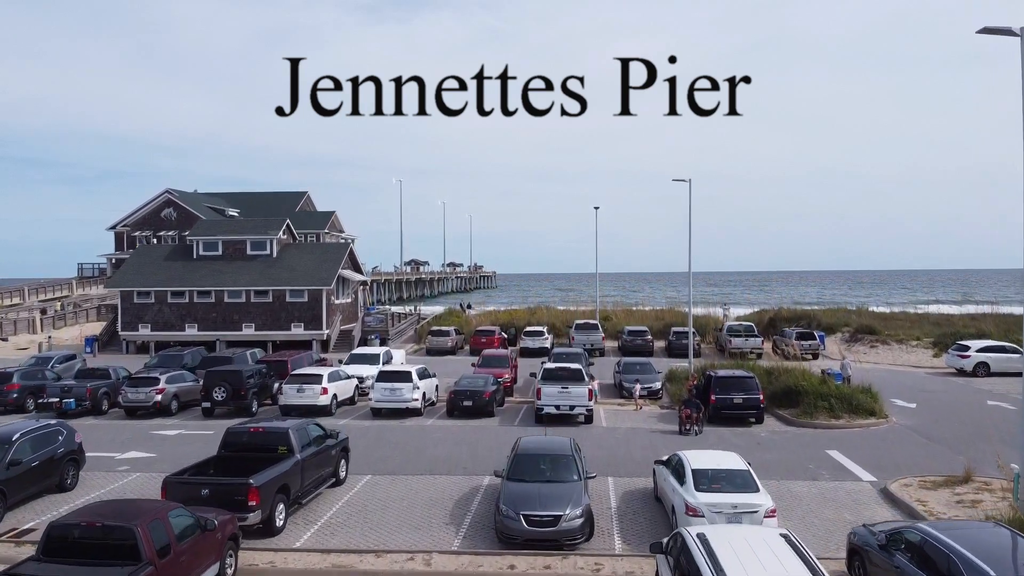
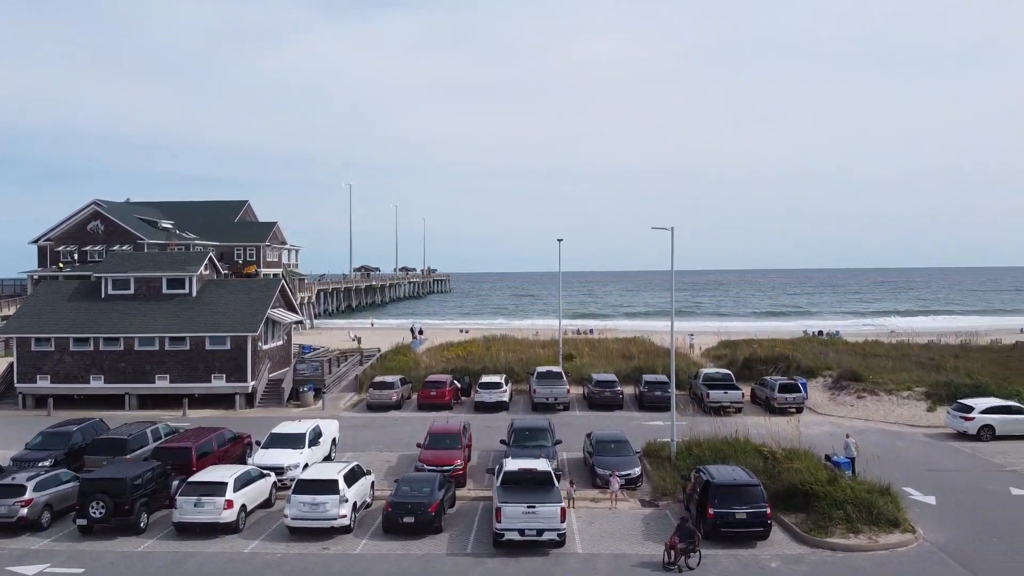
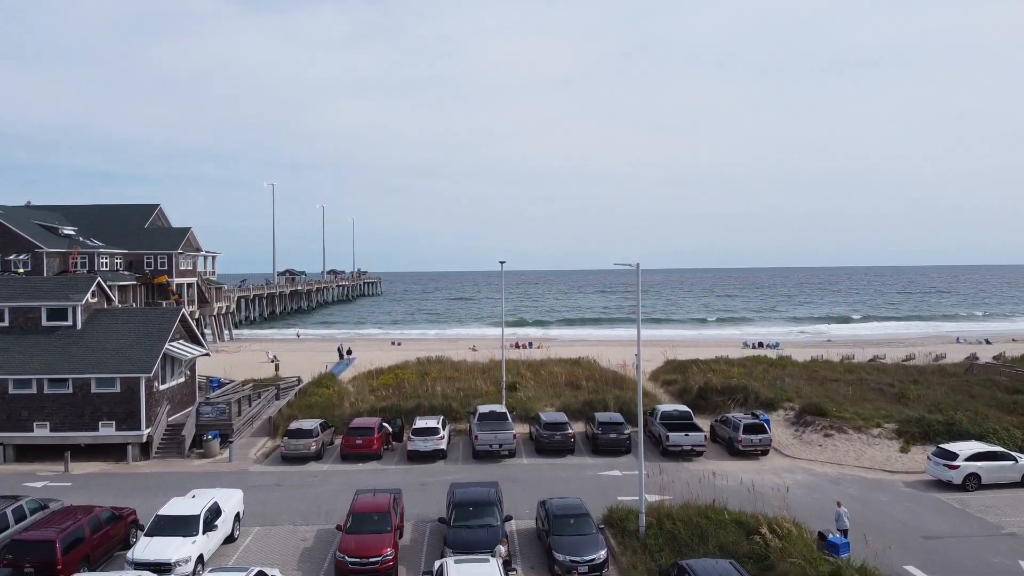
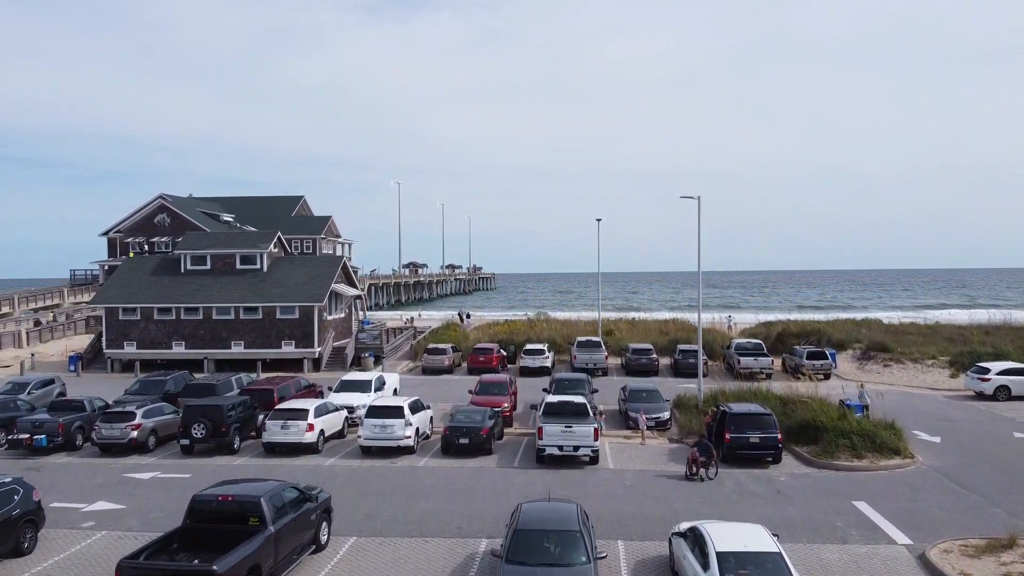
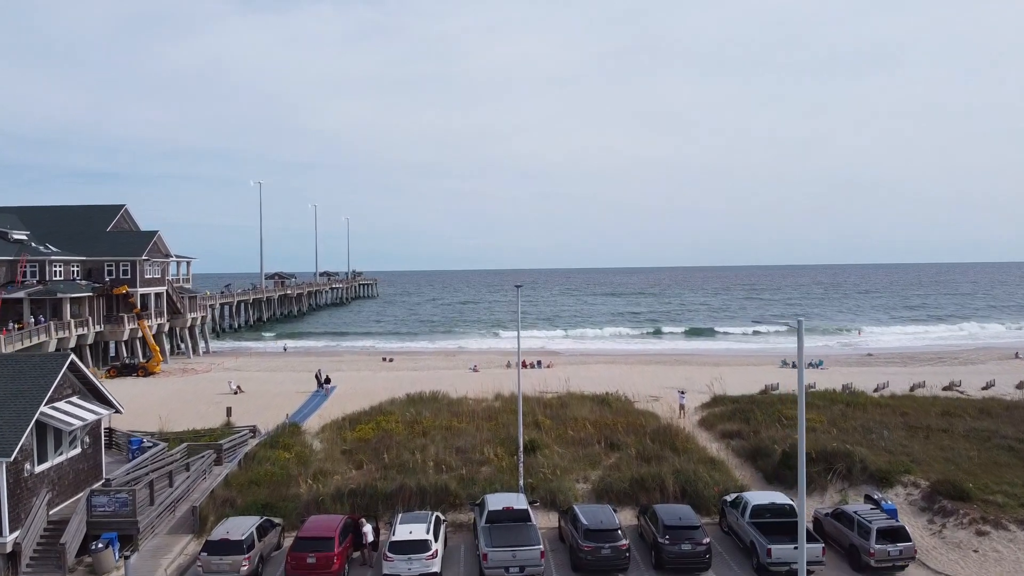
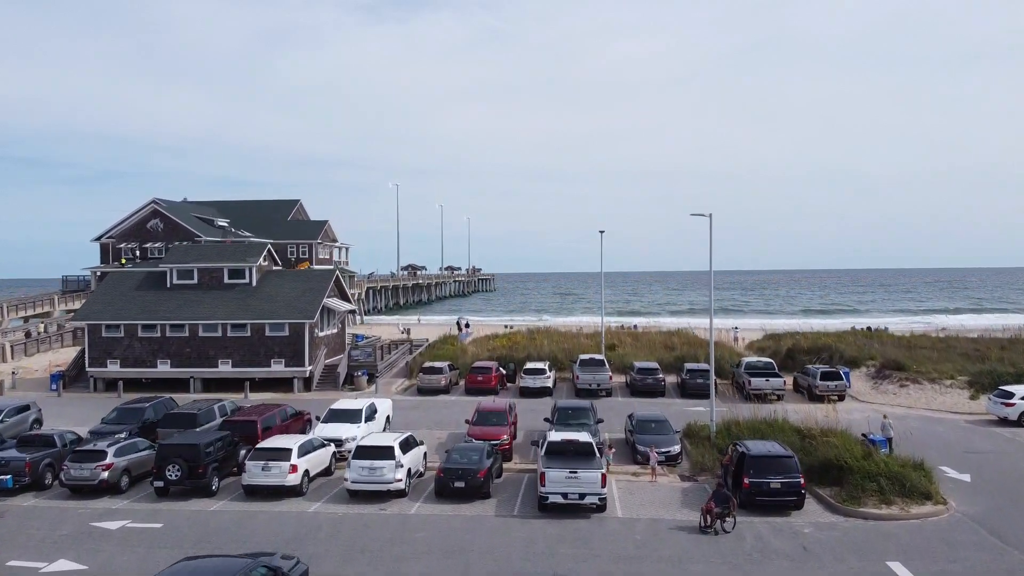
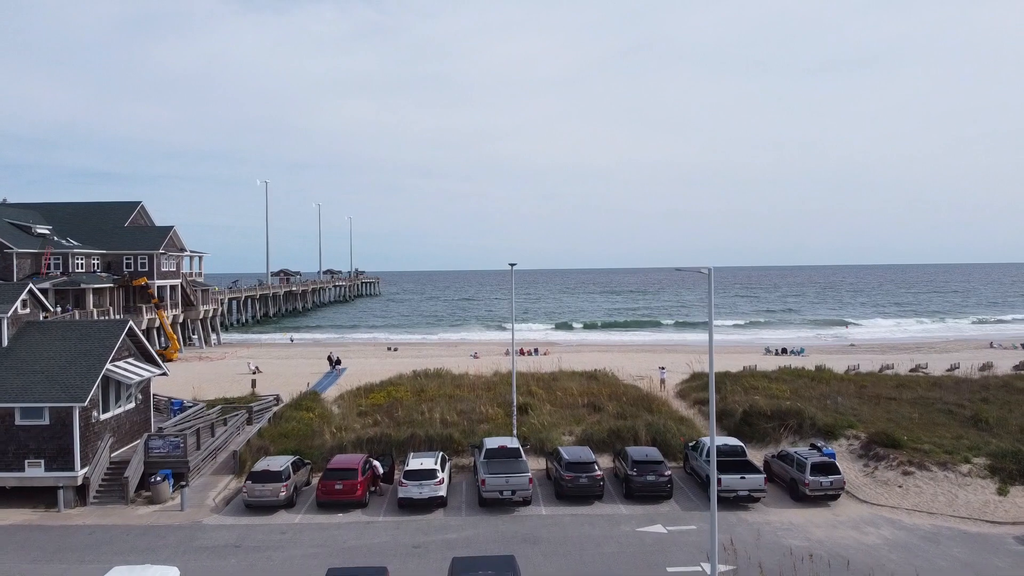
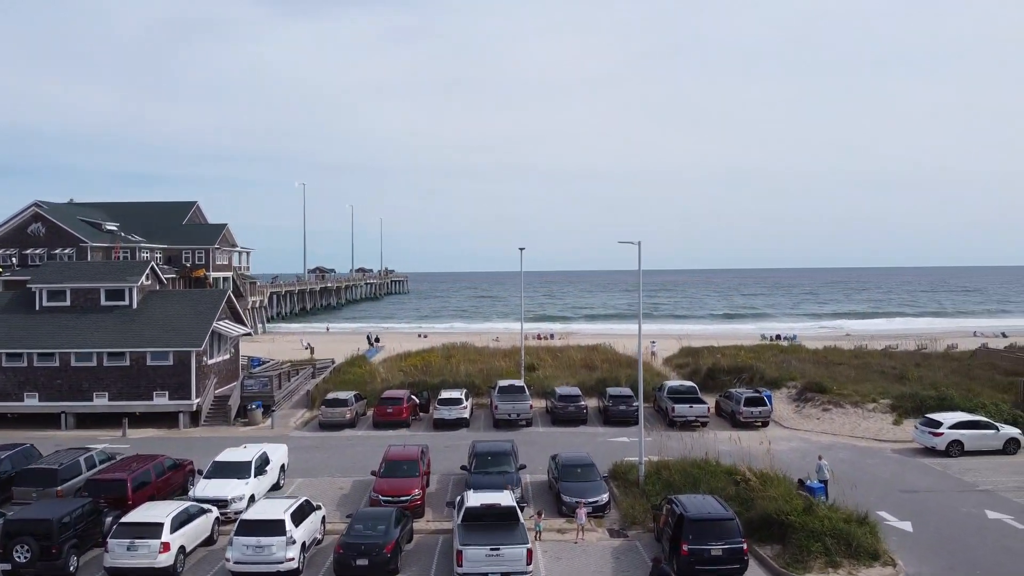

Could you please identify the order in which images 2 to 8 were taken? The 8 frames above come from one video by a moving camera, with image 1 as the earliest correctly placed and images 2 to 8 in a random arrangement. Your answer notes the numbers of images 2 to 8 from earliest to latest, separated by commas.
4, 6, 2, 8, 3, 7, 5
